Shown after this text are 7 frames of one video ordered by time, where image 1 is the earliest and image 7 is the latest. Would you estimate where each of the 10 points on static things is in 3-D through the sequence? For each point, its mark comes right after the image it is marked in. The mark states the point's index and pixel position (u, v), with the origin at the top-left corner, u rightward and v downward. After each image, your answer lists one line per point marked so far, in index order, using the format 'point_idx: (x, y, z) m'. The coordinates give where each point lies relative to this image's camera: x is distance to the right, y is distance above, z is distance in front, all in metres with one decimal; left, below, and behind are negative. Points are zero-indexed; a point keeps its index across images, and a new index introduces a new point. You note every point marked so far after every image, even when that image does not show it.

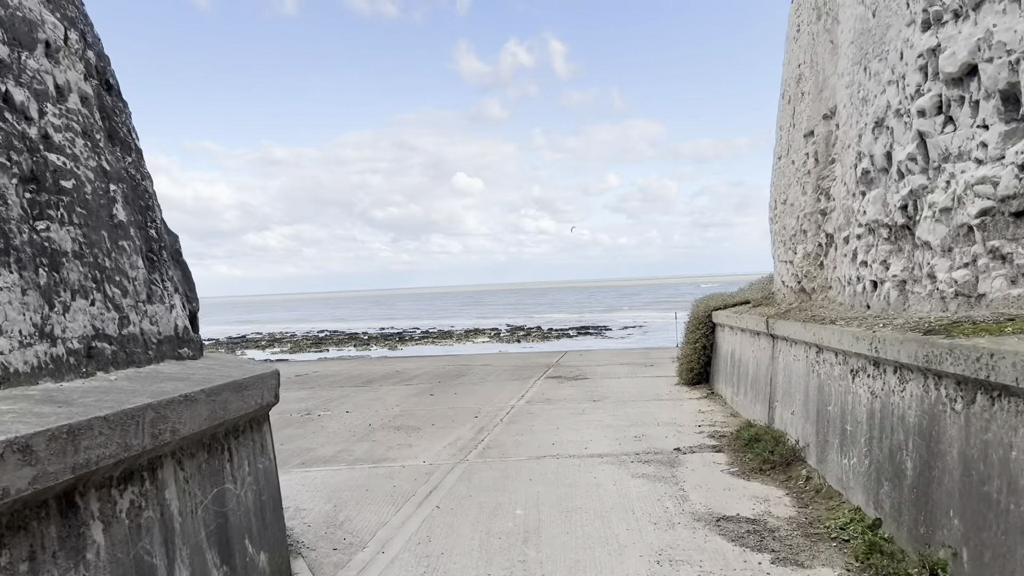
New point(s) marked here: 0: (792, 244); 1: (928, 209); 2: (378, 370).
0: (+2.2, +0.3, +6.5) m
1: (+2.0, +0.4, +3.9) m
2: (-2.2, -1.3, +13.8) m
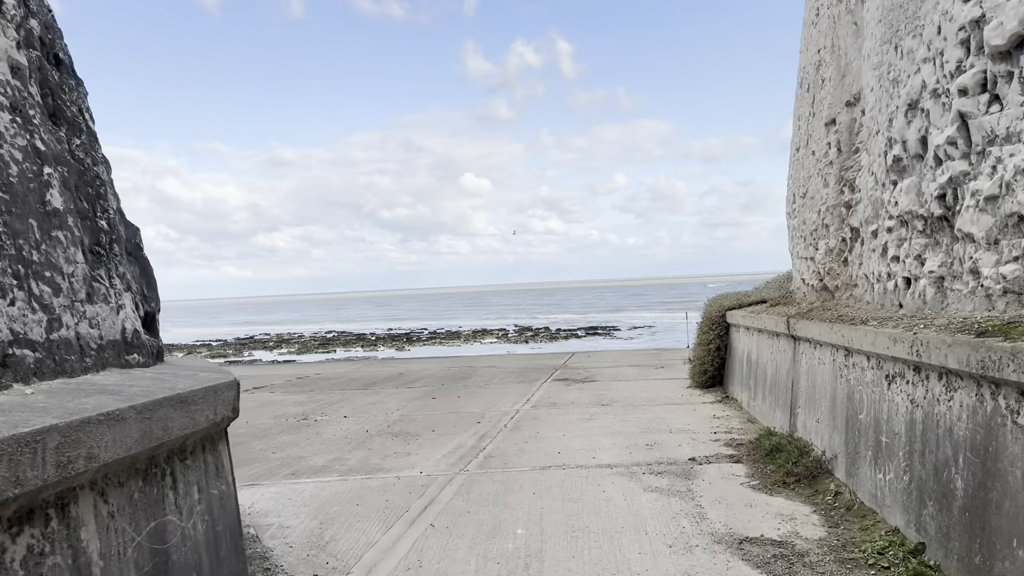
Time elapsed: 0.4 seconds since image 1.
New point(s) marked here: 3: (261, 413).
0: (+2.3, +0.4, +6.2) m
1: (+2.0, +0.4, +3.6) m
2: (-2.1, -1.3, +13.4) m
3: (-2.6, -1.3, +8.5) m
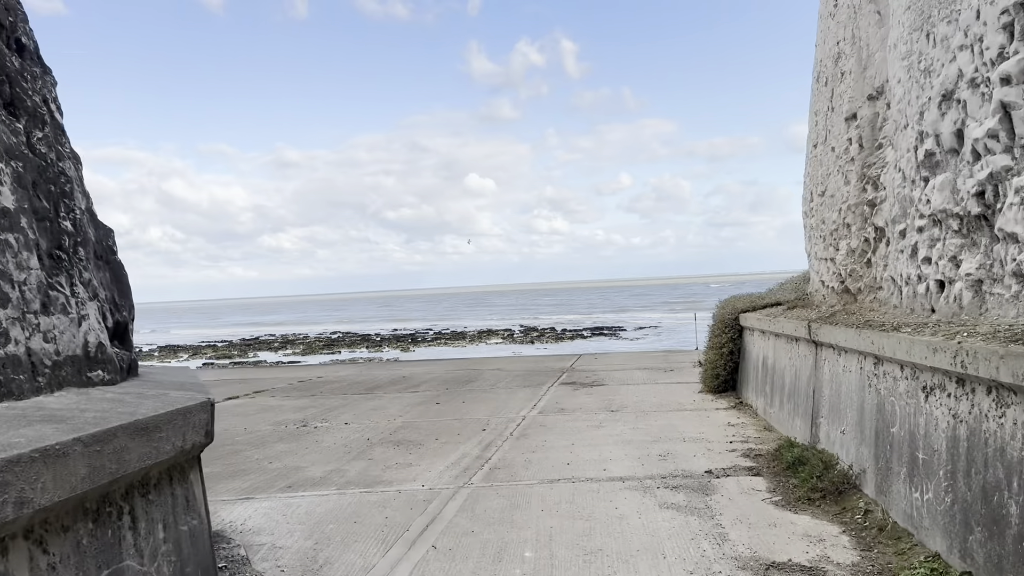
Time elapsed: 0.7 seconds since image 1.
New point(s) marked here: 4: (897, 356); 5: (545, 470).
0: (+2.3, +0.3, +5.9) m
1: (+2.0, +0.4, +3.3) m
2: (-2.0, -1.4, +13.2) m
3: (-2.5, -1.3, +8.3) m
4: (+1.7, -0.3, +3.6) m
5: (+0.2, -1.1, +5.1) m
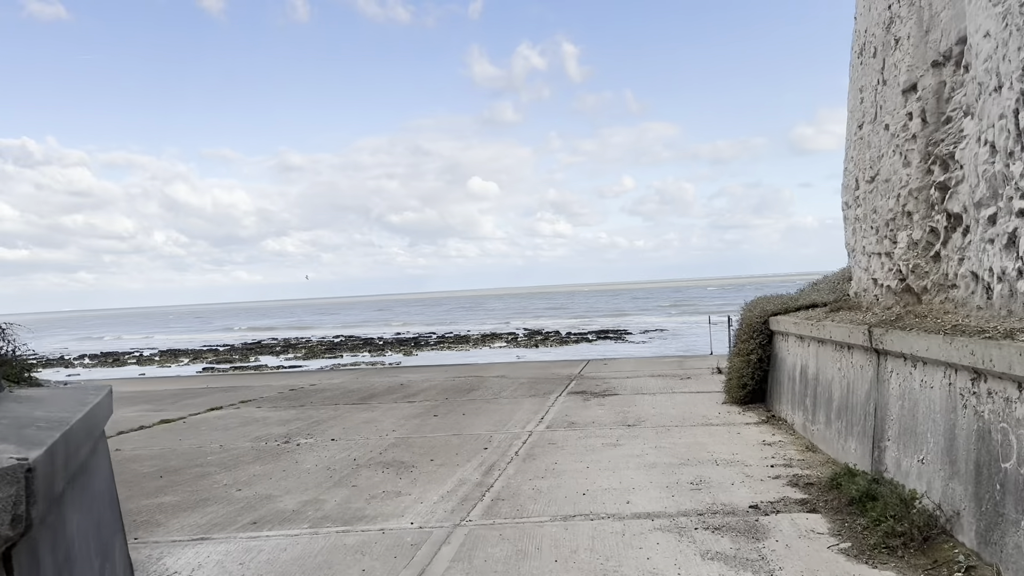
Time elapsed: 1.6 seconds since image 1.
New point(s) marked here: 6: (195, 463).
0: (+2.3, +0.3, +5.1) m
1: (+2.0, +0.4, +2.5) m
2: (-2.0, -1.4, +12.4) m
3: (-2.5, -1.3, +7.5) m
4: (+1.7, -0.3, +2.8) m
5: (+0.2, -1.1, +4.3) m
6: (-2.4, -1.3, +6.1) m
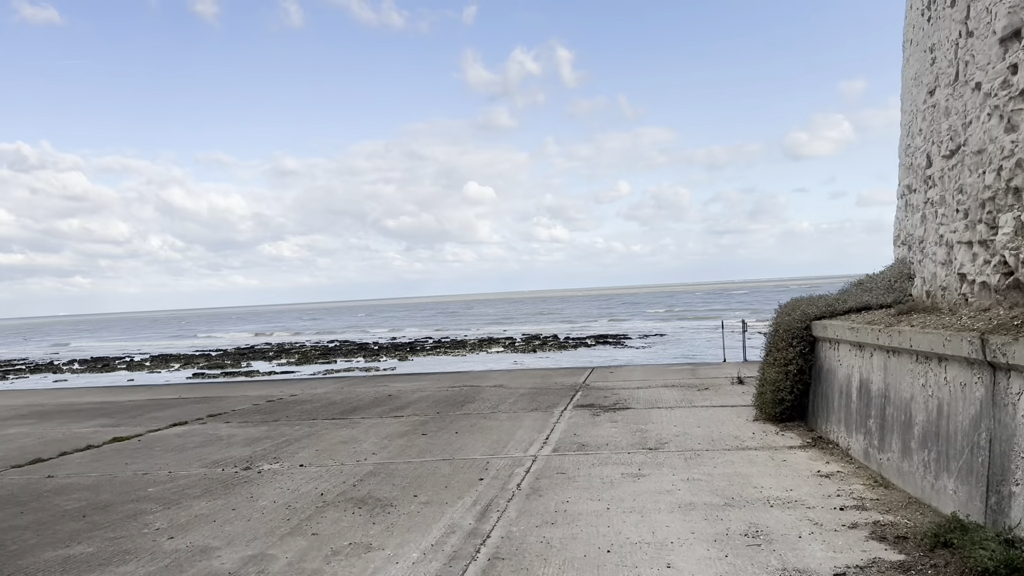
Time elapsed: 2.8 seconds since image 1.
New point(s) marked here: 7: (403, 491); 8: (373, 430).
0: (+2.3, +0.4, +4.1) m
1: (+2.0, +0.4, +1.5) m
2: (-2.0, -1.4, +11.4) m
3: (-2.5, -1.3, +6.5) m
4: (+1.7, -0.2, +1.8) m
5: (+0.2, -1.1, +3.3) m
6: (-2.3, -1.3, +5.1) m
7: (-0.6, -1.2, +4.8) m
8: (-1.3, -1.3, +7.5) m
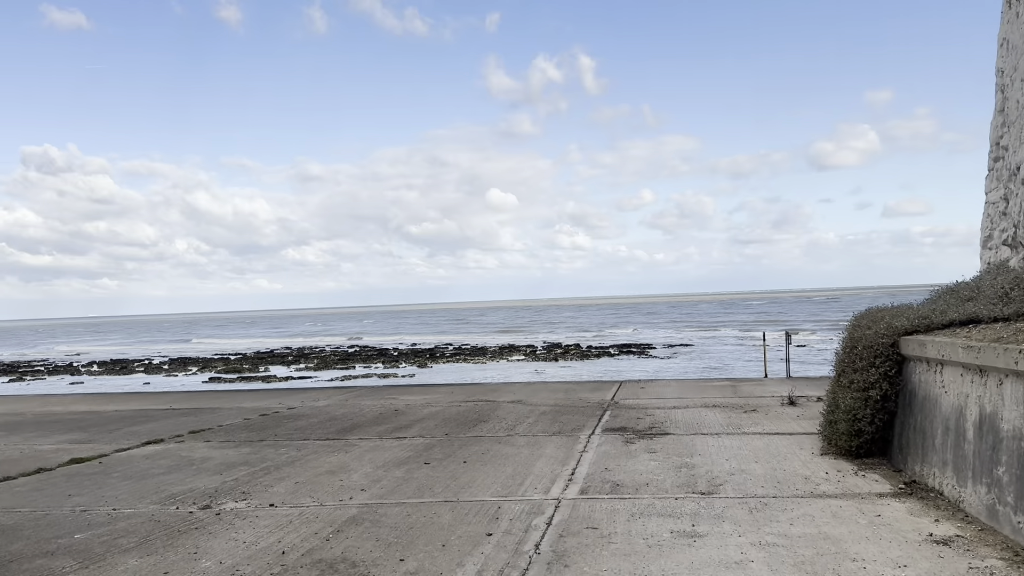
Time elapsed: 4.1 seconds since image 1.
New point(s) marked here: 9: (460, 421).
0: (+2.4, +0.3, +2.9) m
1: (+2.1, +0.4, +0.3) m
2: (-1.7, -1.5, +10.3) m
3: (-2.4, -1.3, +5.4) m
4: (+1.7, -0.2, +0.6) m
5: (+0.3, -1.1, +2.1) m
6: (-2.3, -1.3, +4.0) m
7: (-0.6, -1.2, +3.7) m
8: (-1.1, -1.3, +6.4) m
9: (-0.5, -1.3, +8.3) m
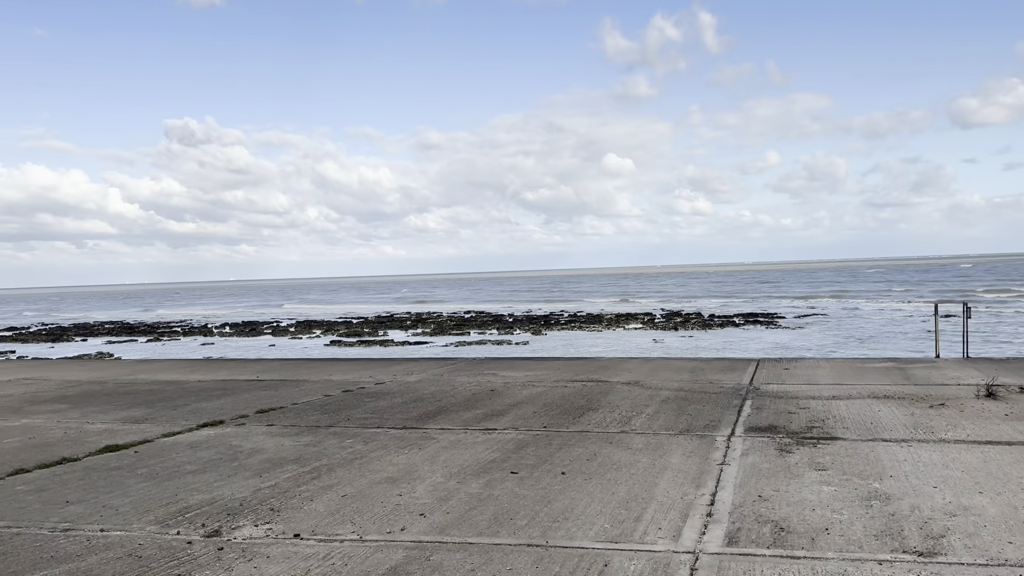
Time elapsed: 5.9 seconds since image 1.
0: (+2.6, +0.4, +1.1) m
1: (+1.9, +0.4, -1.4) m
2: (-0.5, -1.0, +9.0) m
3: (-1.8, -1.1, +4.3) m
4: (+1.6, -0.2, -1.1) m
5: (+0.4, -1.0, +0.7) m
6: (-1.9, -1.1, +2.9) m
7: (-0.2, -1.0, +2.3) m
8: (-0.4, -1.0, +5.1) m
9: (+0.4, -1.0, +6.9) m
